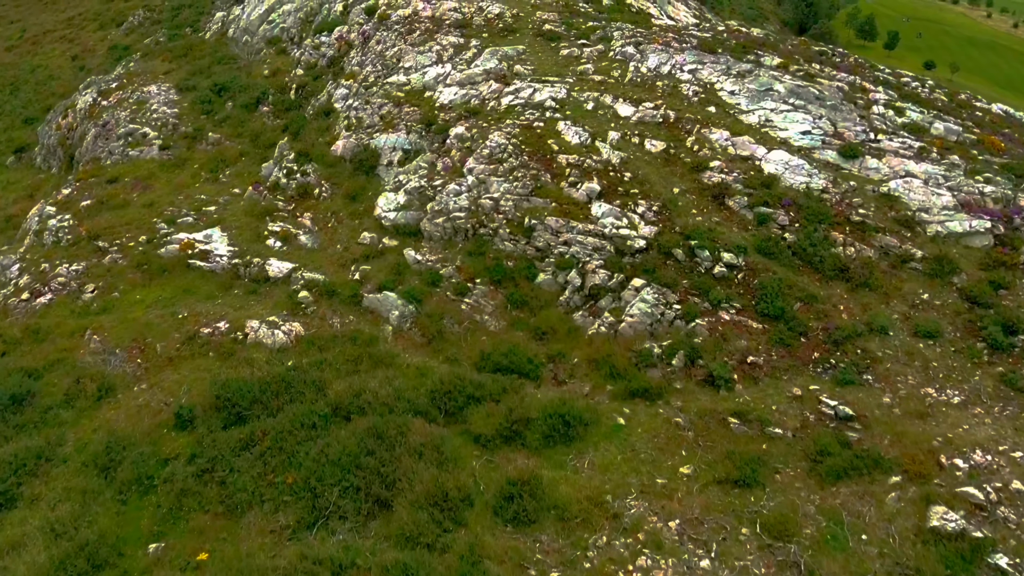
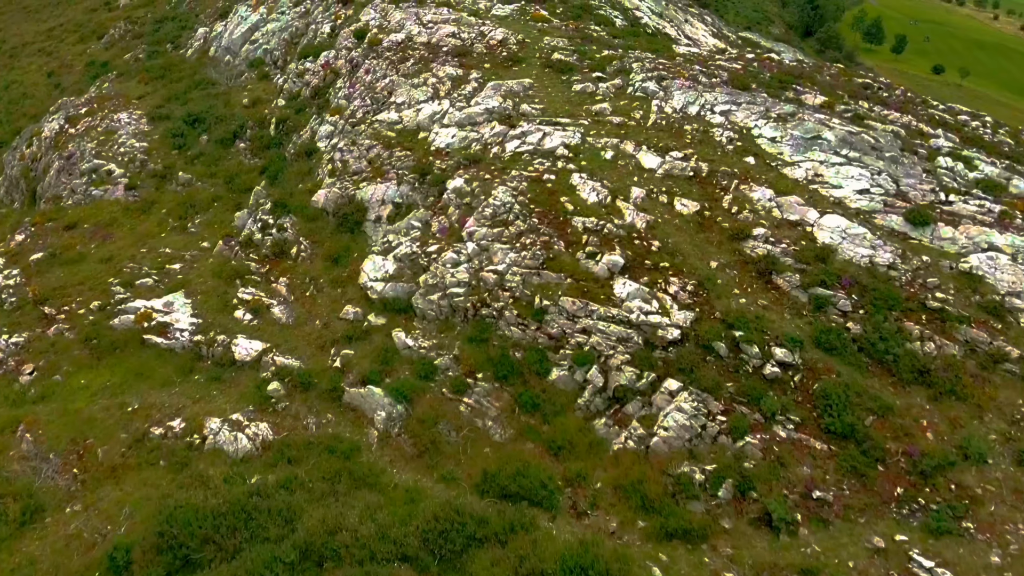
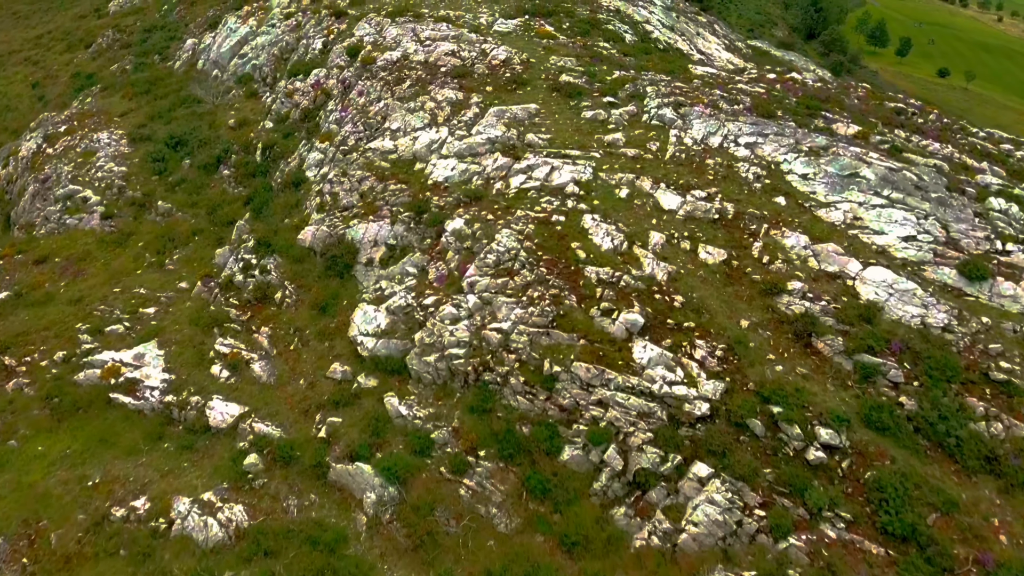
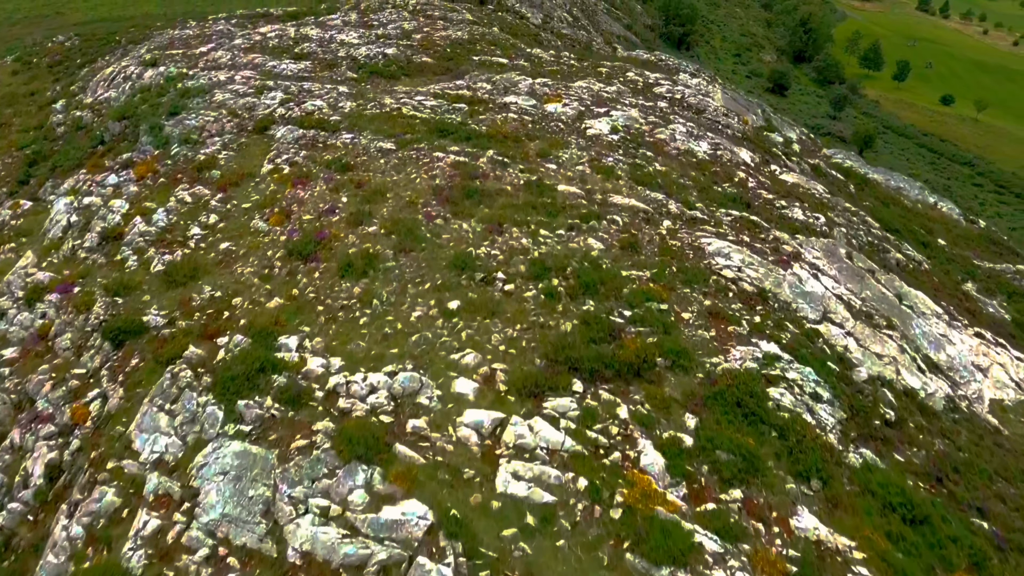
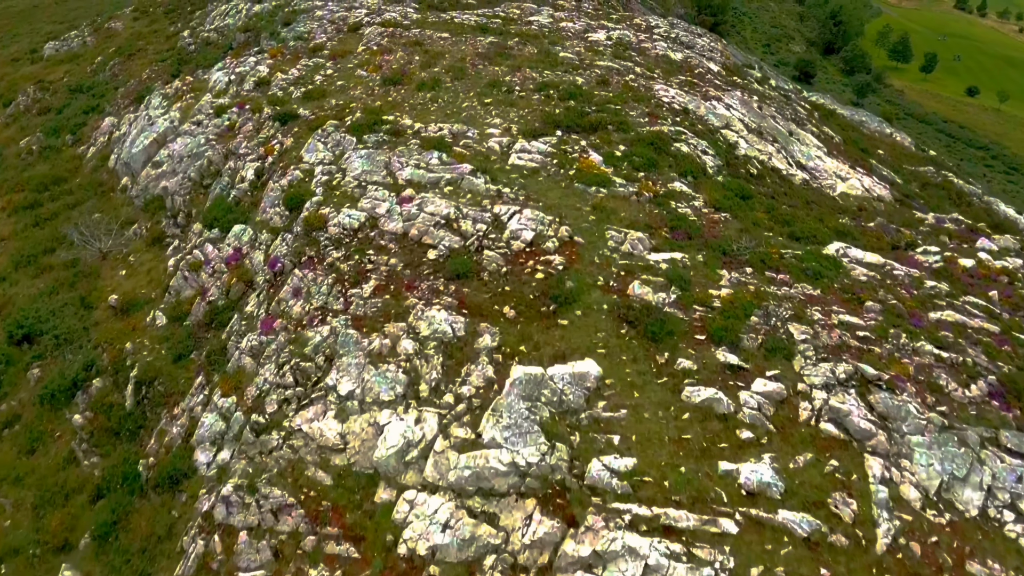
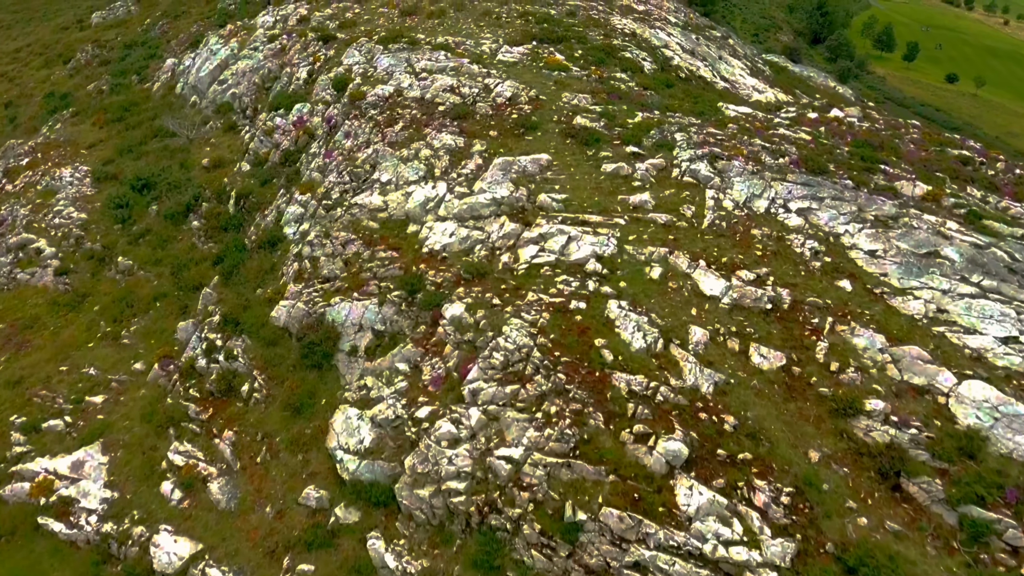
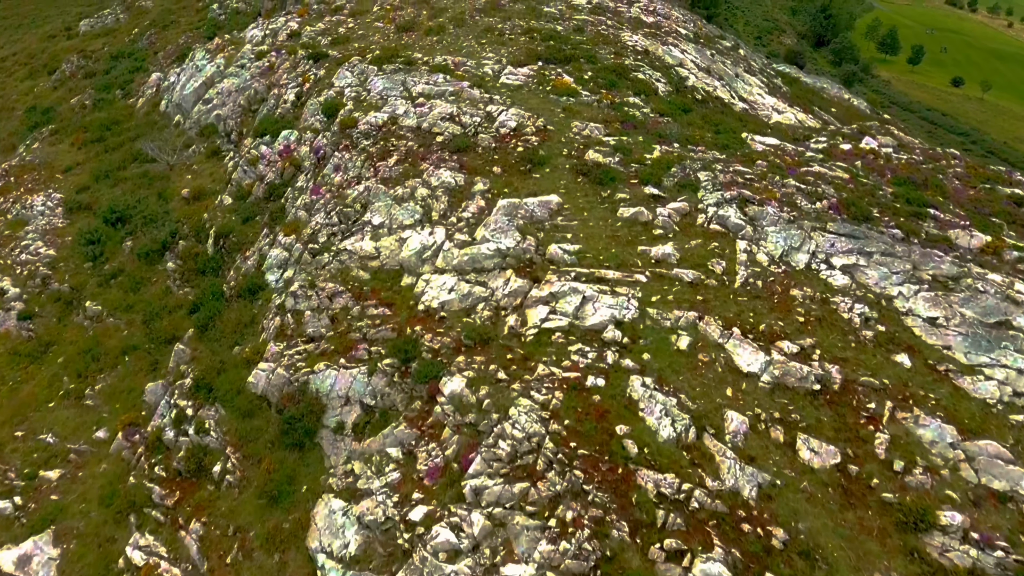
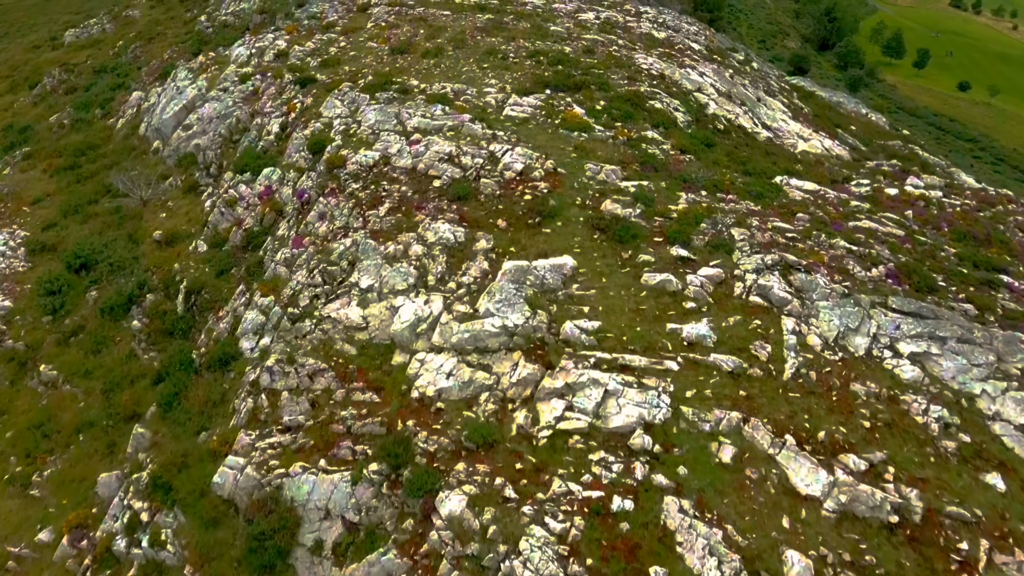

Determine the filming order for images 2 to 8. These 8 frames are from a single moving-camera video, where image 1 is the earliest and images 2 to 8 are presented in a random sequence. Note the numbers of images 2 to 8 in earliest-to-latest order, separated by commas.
2, 3, 6, 7, 8, 5, 4
